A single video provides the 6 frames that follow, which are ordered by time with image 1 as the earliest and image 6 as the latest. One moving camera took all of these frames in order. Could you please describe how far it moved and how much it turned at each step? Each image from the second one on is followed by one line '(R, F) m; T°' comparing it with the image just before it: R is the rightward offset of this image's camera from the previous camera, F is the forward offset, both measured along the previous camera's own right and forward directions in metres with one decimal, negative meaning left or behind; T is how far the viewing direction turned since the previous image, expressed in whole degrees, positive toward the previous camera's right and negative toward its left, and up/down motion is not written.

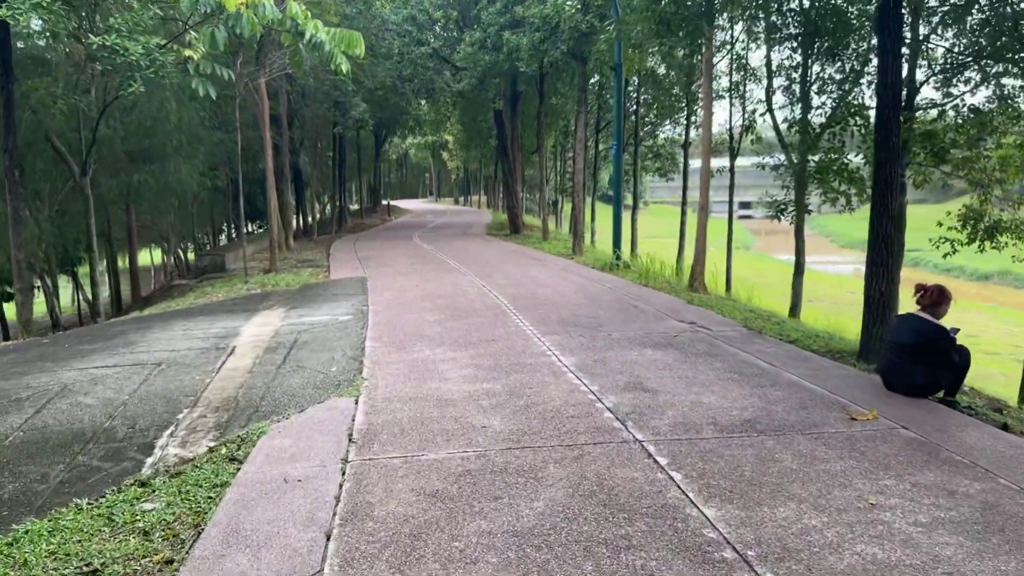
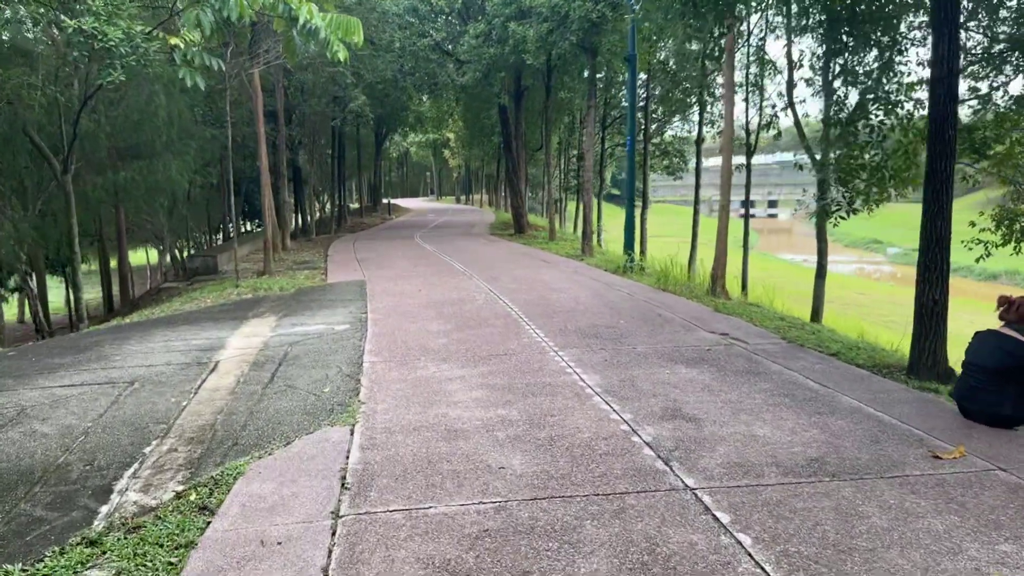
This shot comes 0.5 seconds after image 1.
(-0.1, +0.8) m; 0°
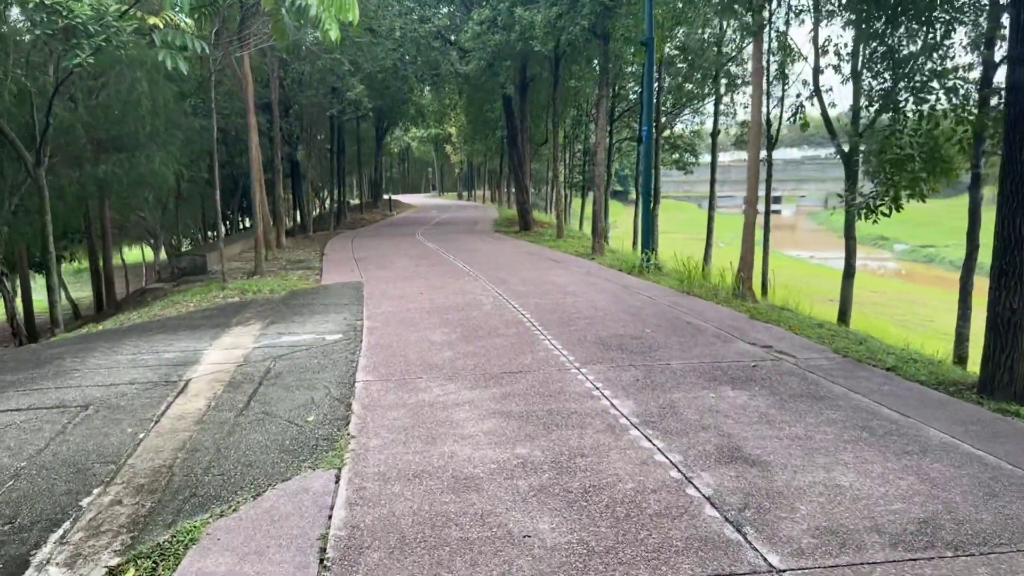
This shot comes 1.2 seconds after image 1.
(-0.1, +0.9) m; 0°
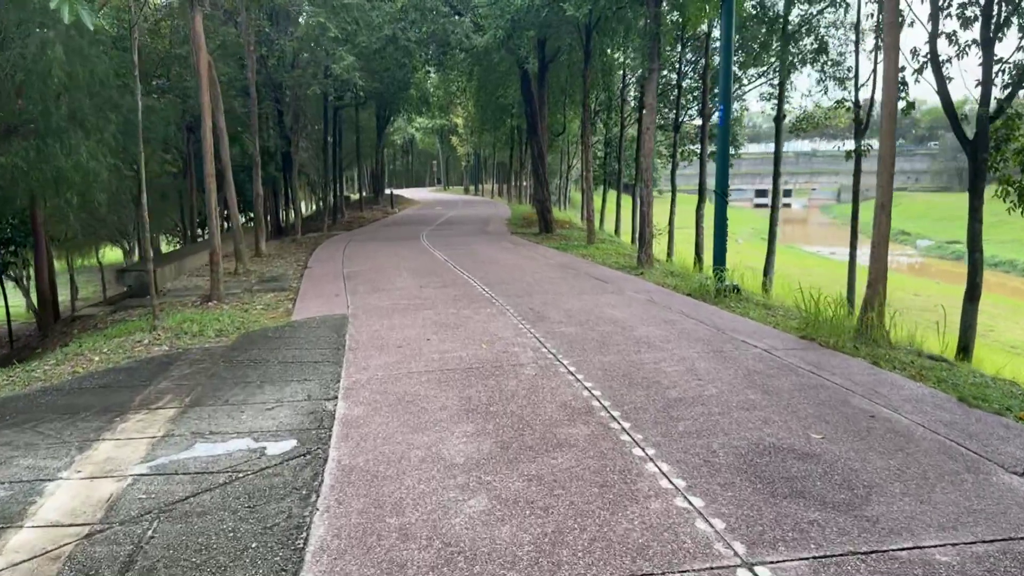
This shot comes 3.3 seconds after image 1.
(-0.4, +3.1) m; 0°
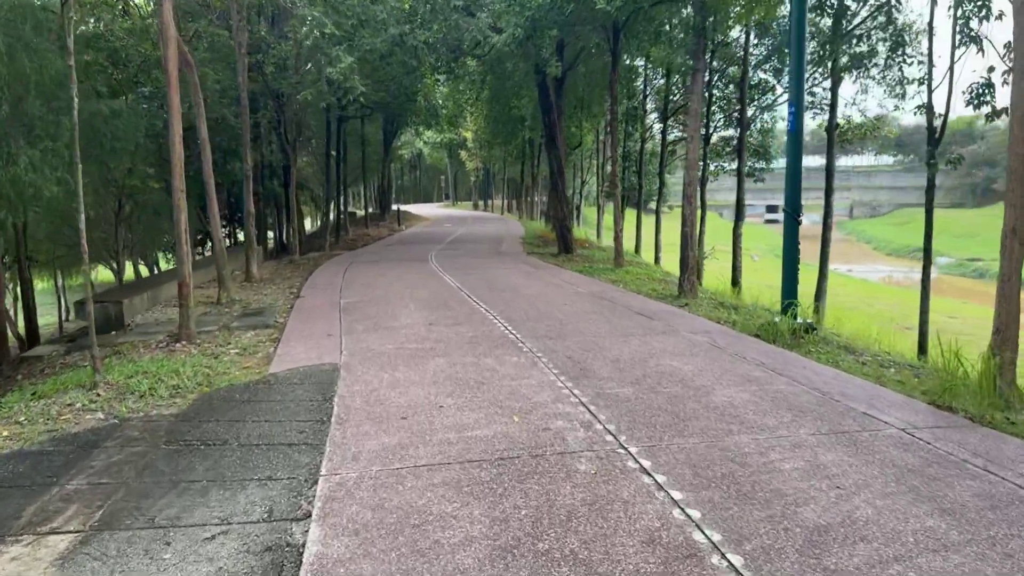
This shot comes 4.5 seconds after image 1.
(-0.2, +1.7) m; -1°
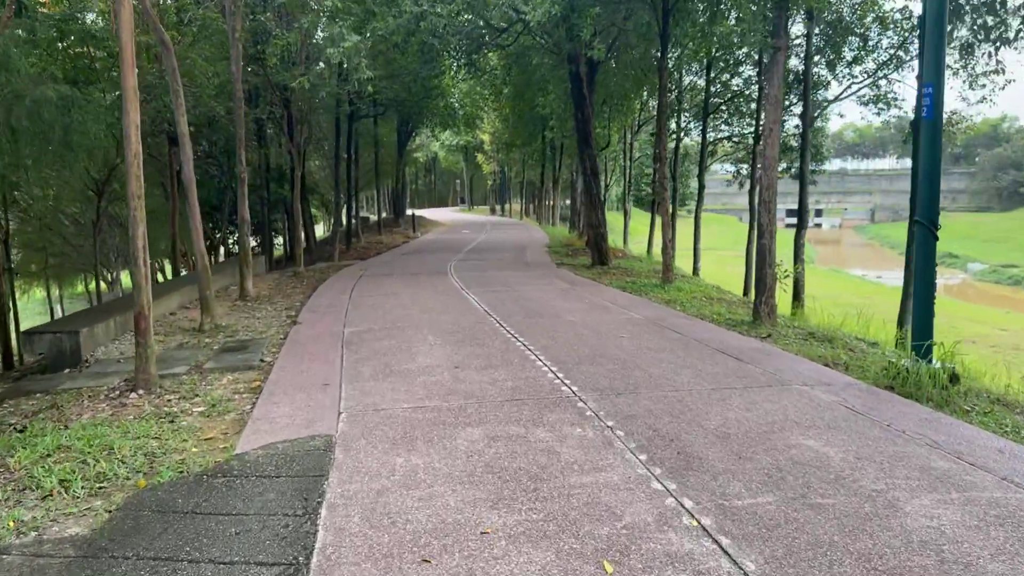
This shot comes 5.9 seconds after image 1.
(-0.3, +1.9) m; -1°
